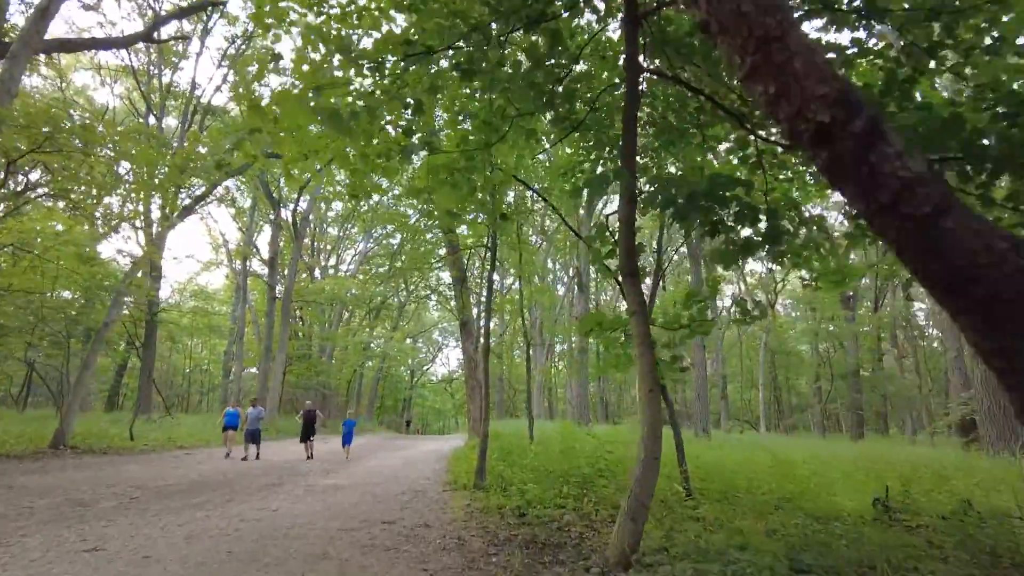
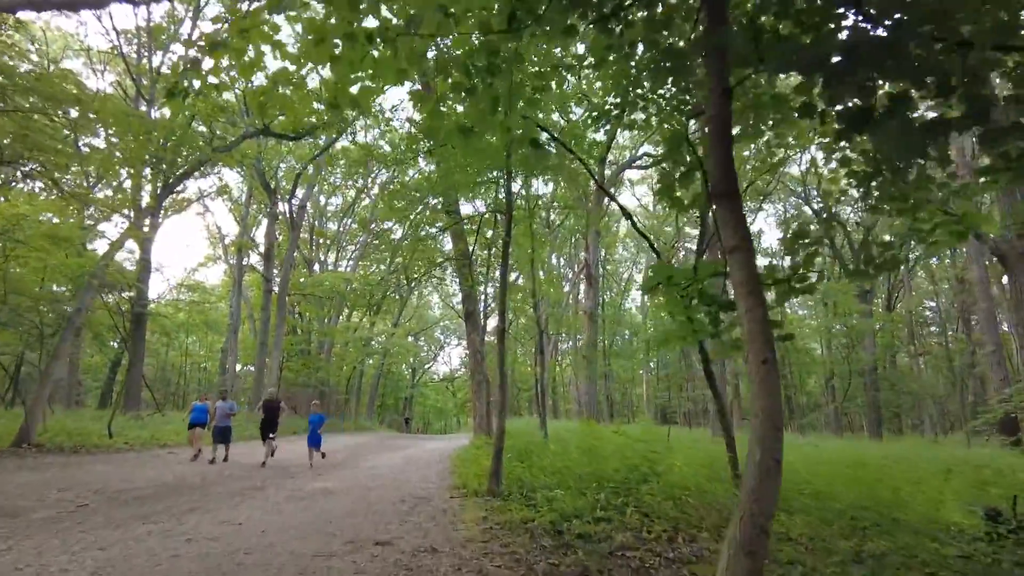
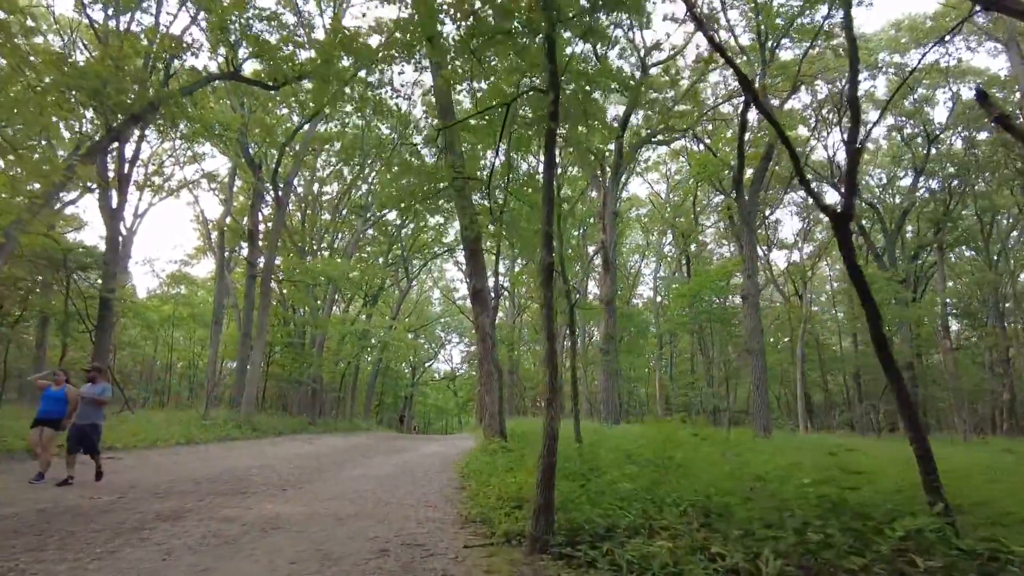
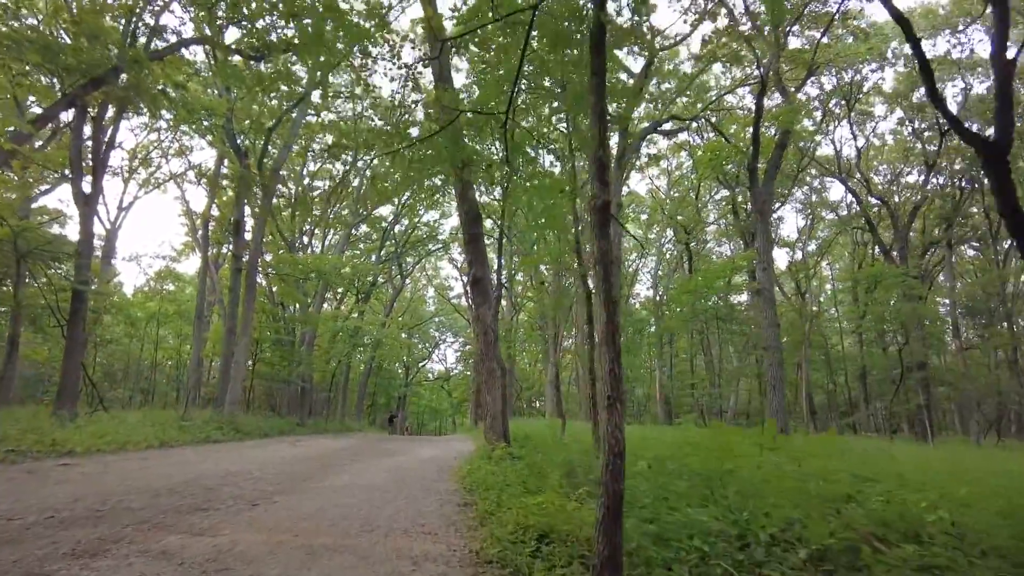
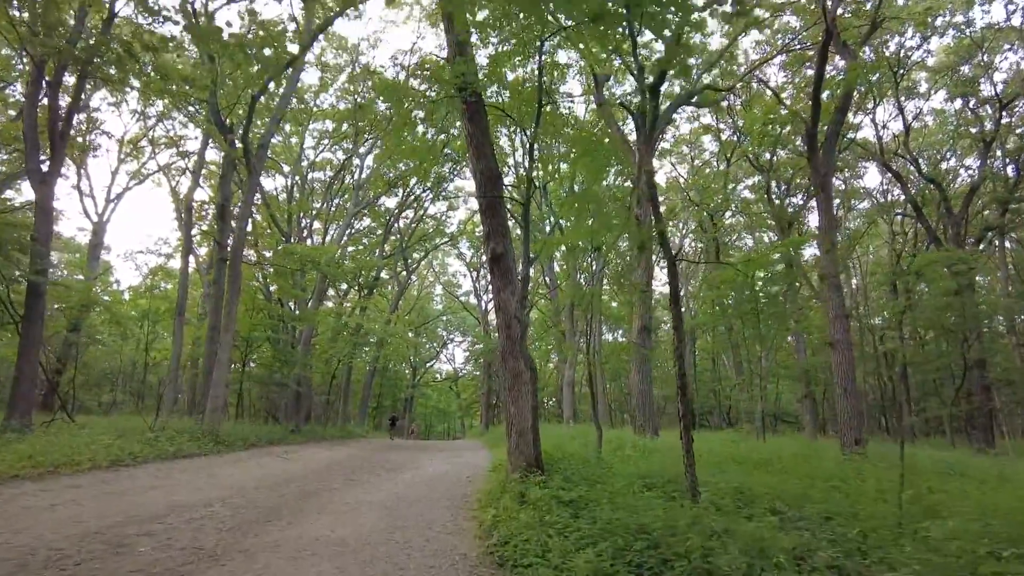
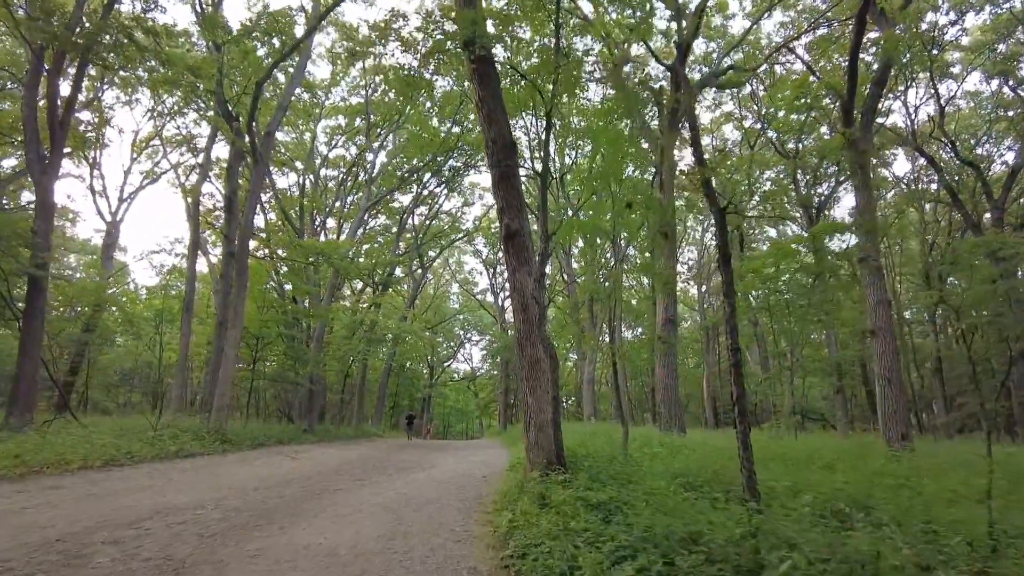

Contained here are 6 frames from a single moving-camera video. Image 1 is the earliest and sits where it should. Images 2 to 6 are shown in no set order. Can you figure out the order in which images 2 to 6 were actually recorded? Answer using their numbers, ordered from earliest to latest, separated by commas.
2, 3, 4, 5, 6
